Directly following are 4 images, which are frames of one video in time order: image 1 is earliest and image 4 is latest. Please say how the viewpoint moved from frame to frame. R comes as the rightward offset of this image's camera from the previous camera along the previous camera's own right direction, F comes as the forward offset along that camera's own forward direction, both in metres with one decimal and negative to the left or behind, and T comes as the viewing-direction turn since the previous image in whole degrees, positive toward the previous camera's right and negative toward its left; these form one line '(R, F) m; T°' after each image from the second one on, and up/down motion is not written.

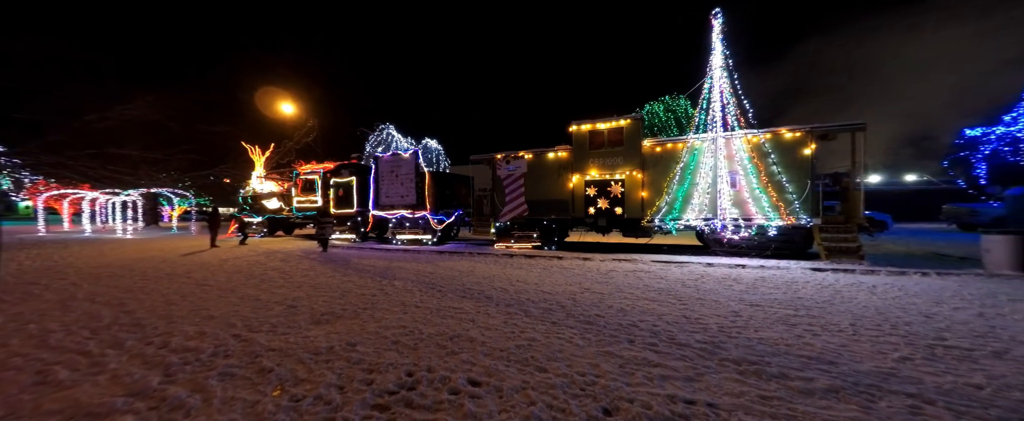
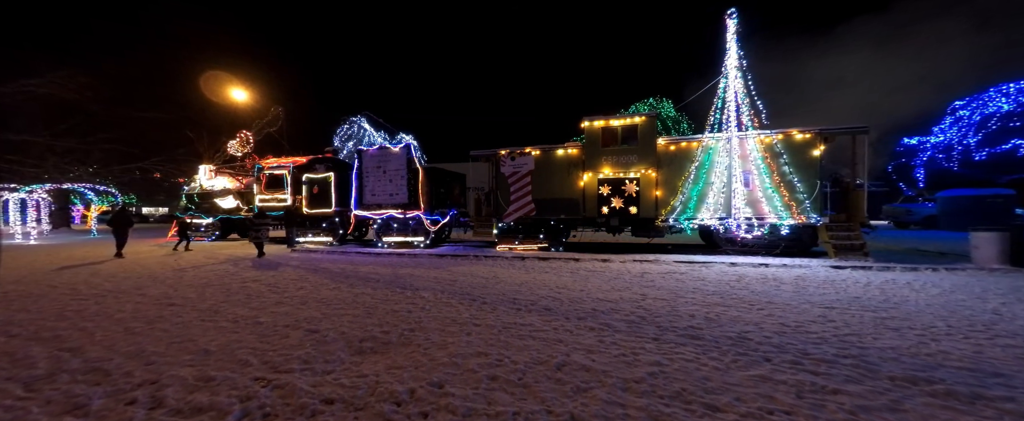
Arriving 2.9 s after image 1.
(-1.4, +1.0) m; +7°
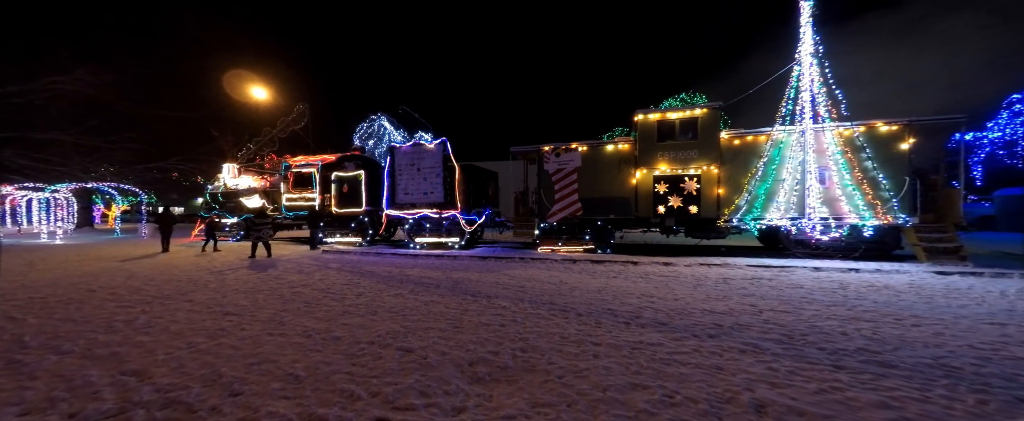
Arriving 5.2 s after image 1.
(-1.2, +0.8) m; -1°
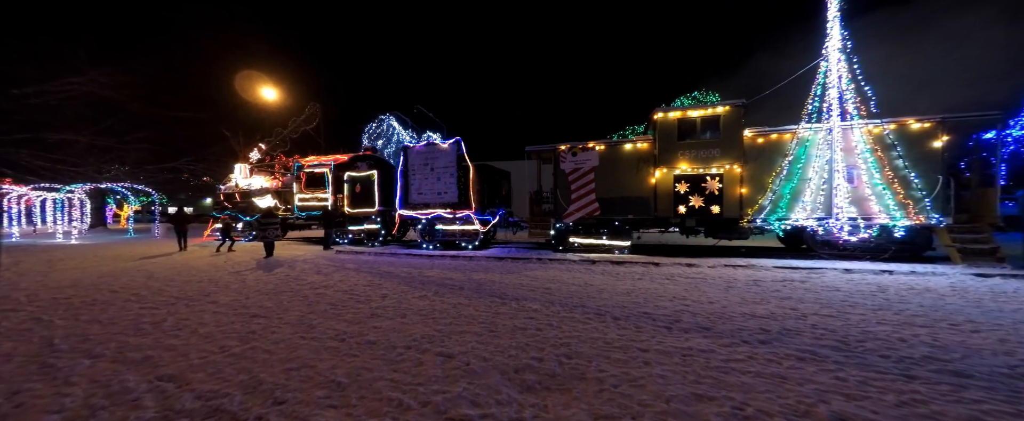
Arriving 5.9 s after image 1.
(-0.4, +0.2) m; -1°
